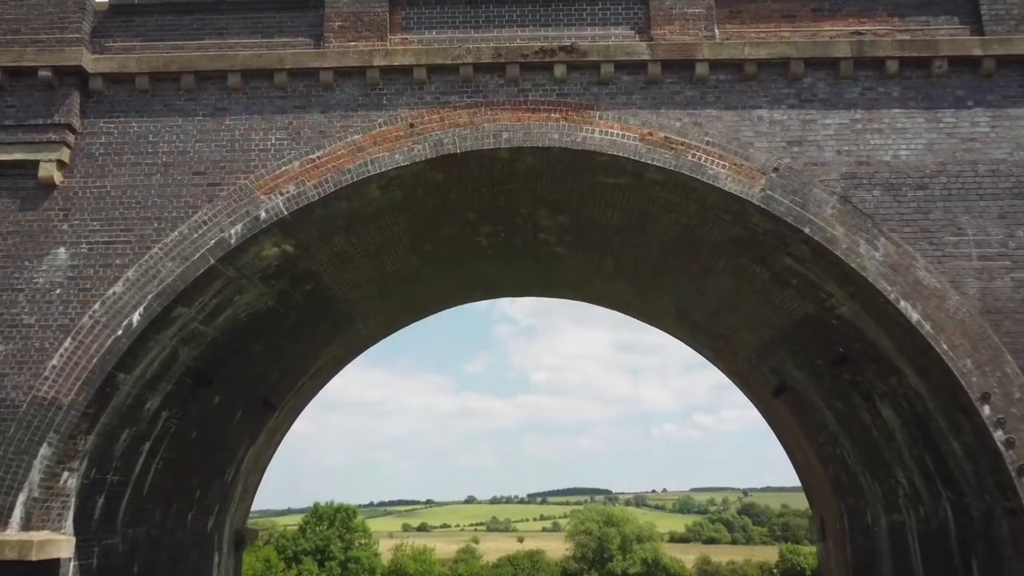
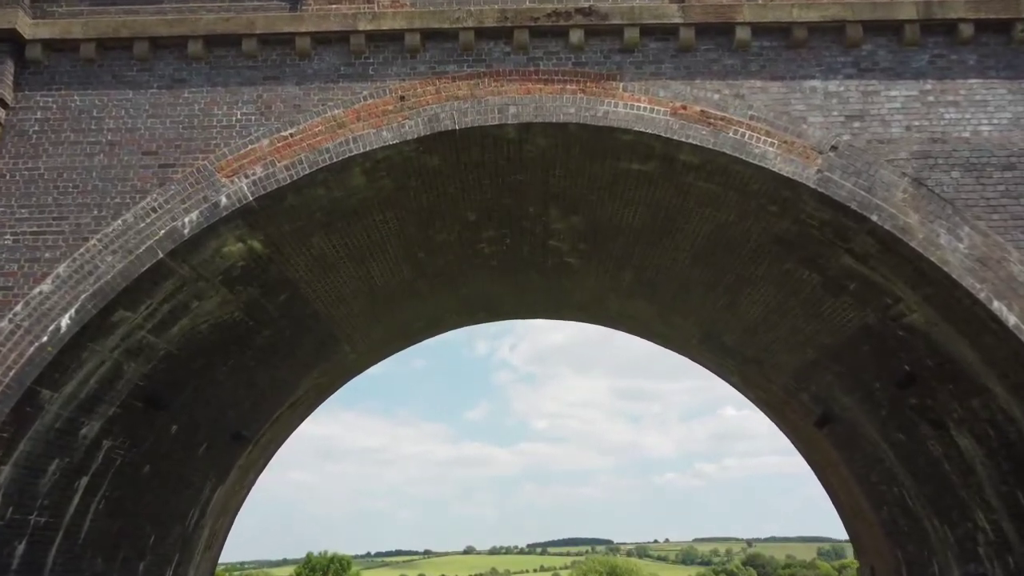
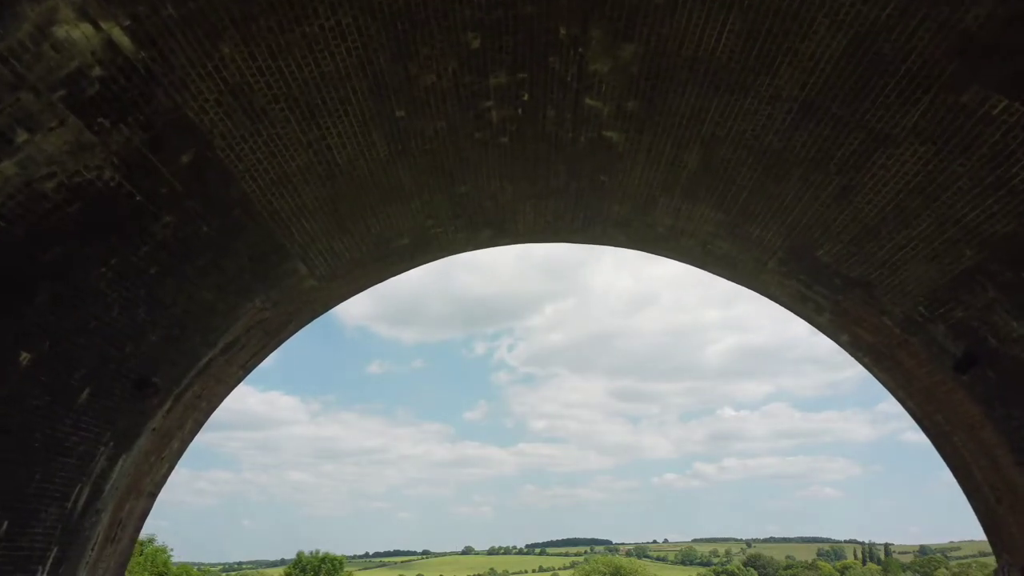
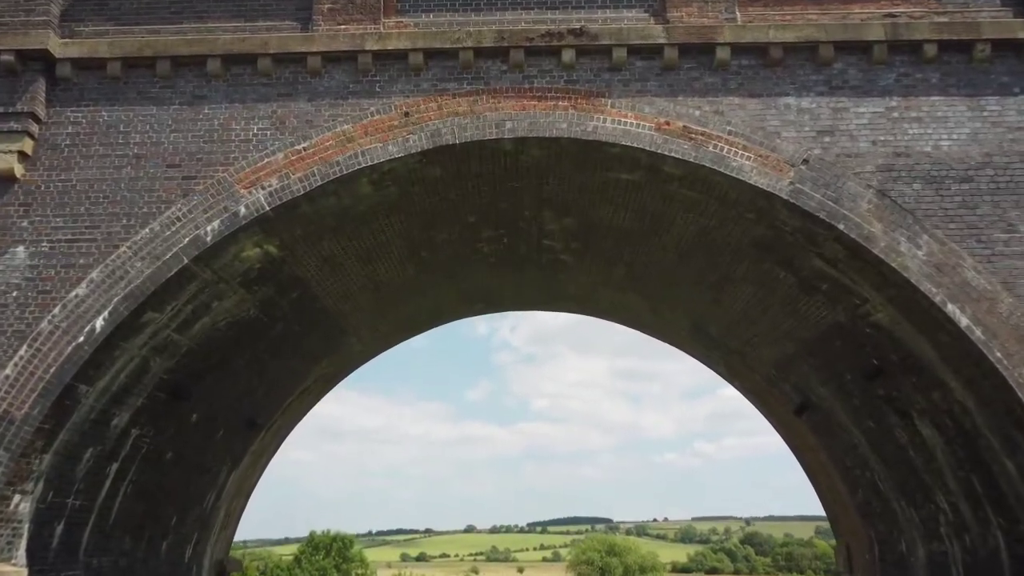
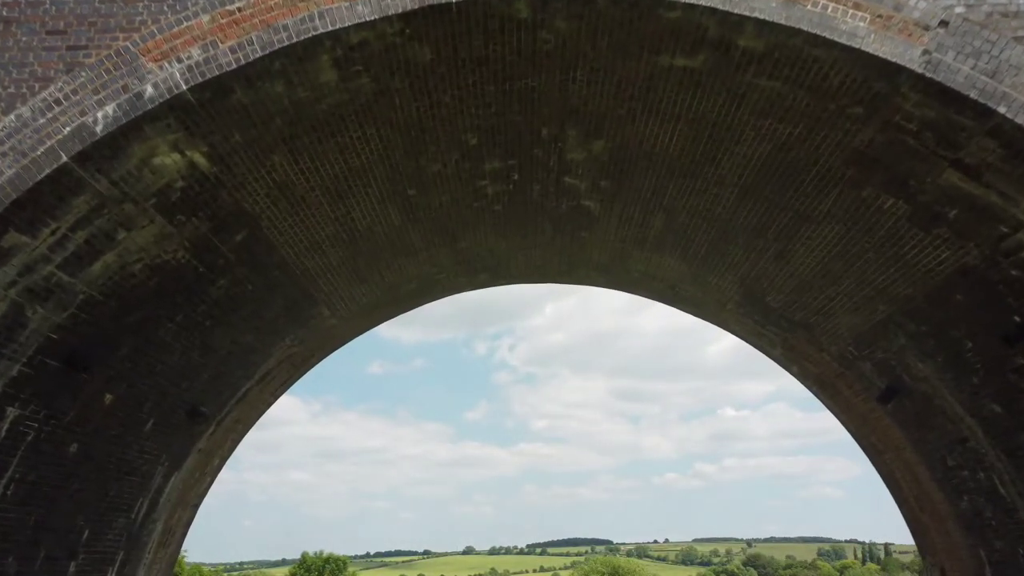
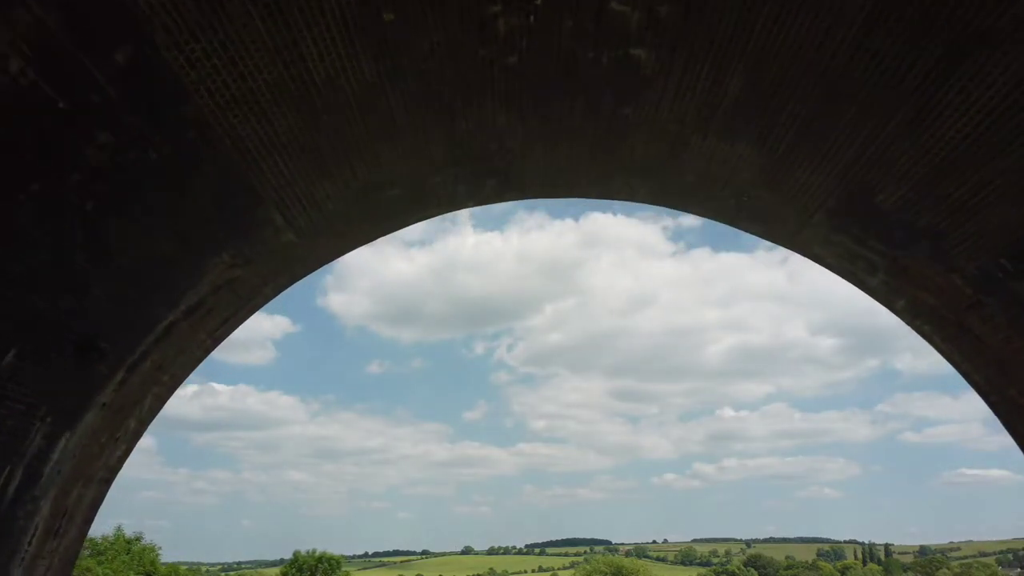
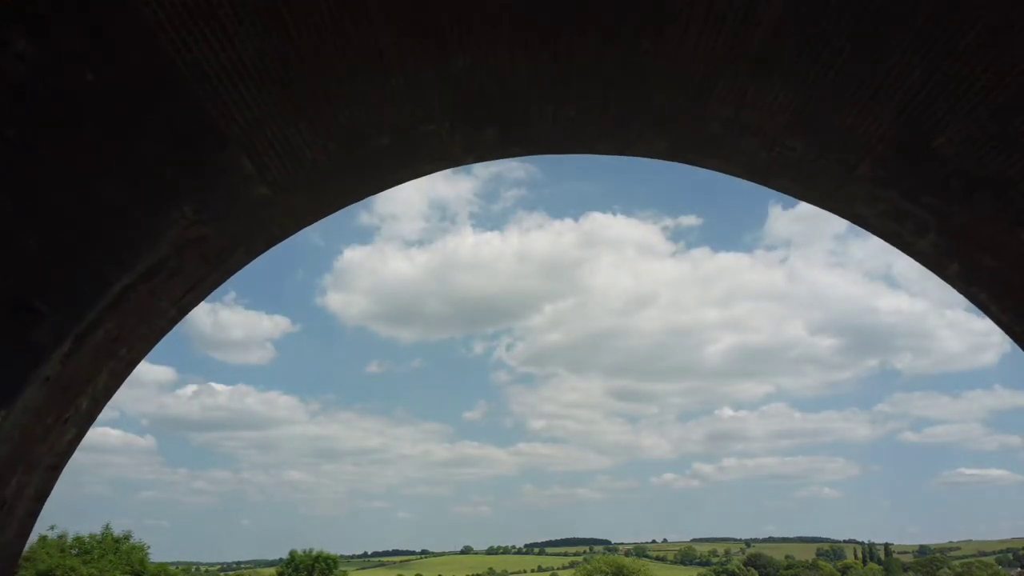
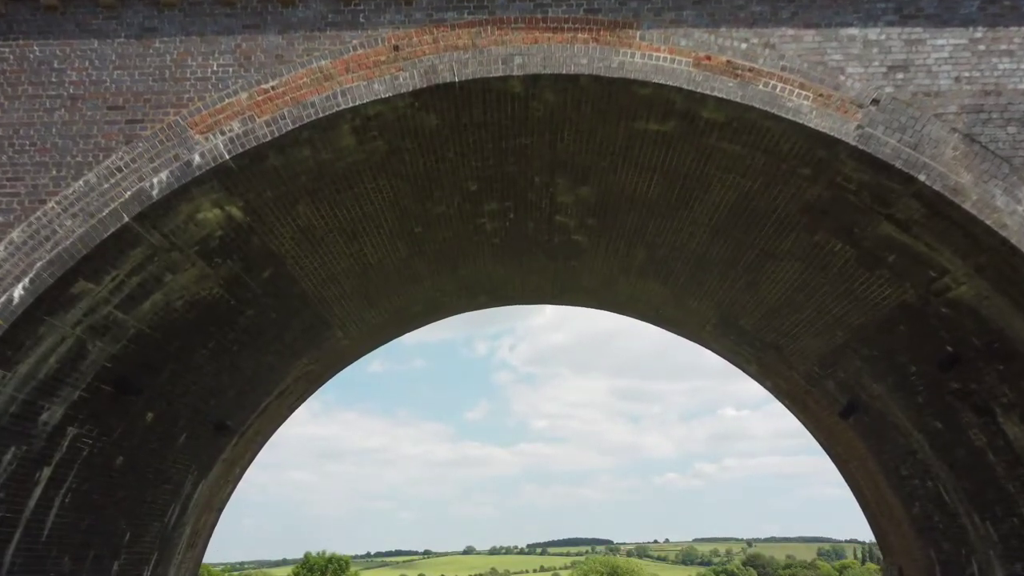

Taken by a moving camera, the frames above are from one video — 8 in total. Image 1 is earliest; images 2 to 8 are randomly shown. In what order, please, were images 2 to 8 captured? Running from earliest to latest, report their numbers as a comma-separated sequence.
4, 2, 8, 5, 3, 6, 7
